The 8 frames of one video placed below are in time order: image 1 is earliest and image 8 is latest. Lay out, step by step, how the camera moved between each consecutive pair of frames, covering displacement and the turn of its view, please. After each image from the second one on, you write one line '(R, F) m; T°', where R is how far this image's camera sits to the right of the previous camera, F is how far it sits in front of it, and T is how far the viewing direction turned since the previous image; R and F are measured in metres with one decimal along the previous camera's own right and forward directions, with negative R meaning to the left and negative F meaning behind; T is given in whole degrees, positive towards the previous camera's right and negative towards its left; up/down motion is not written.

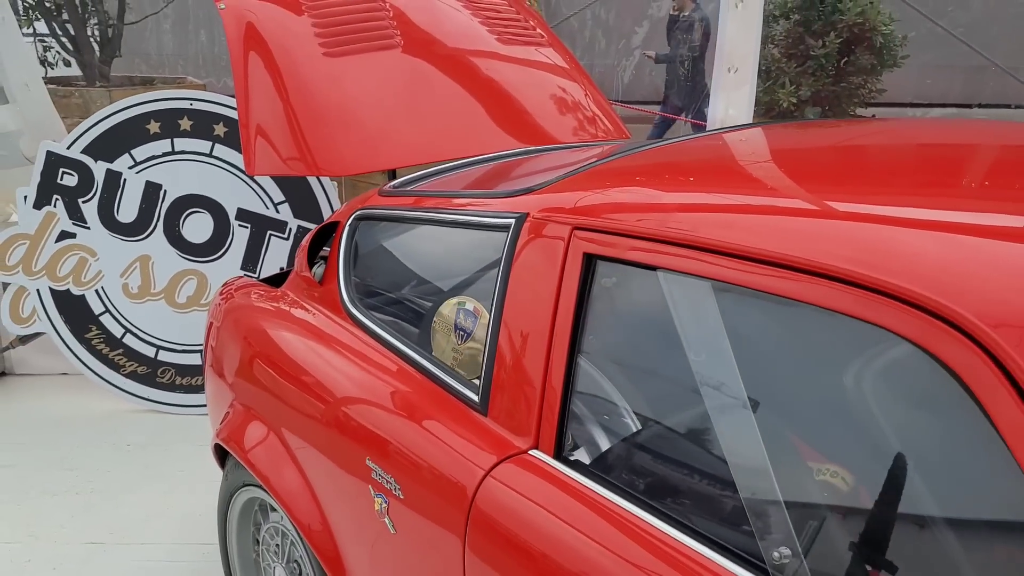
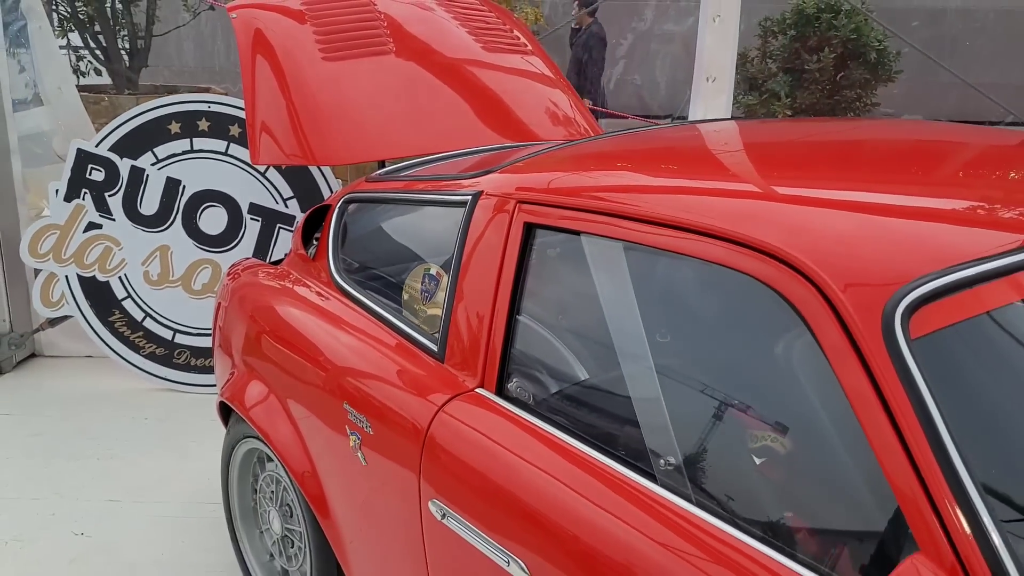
(+0.1, -0.2) m; -1°
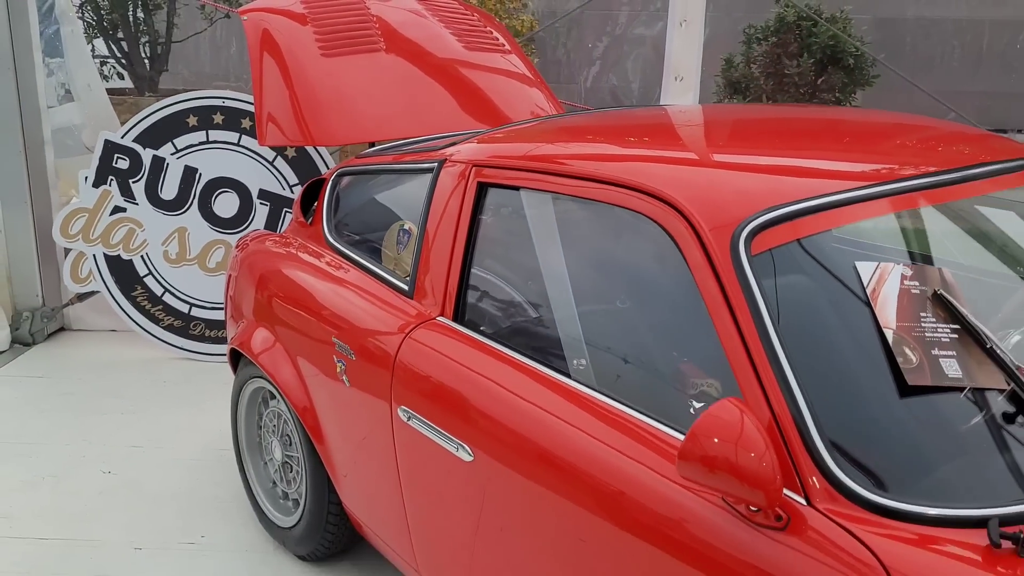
(+0.1, -0.4) m; -1°
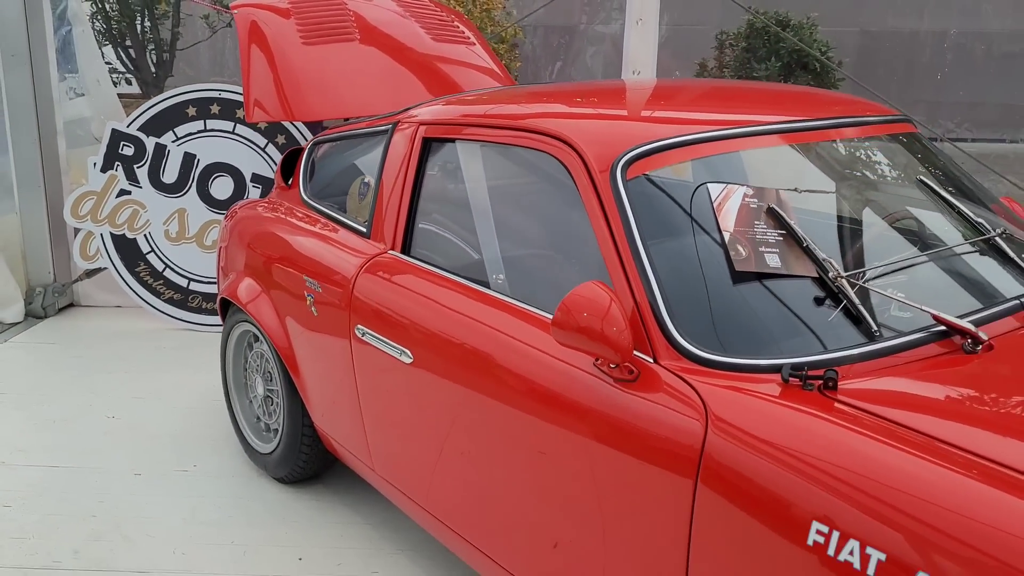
(+0.2, -0.4) m; 0°
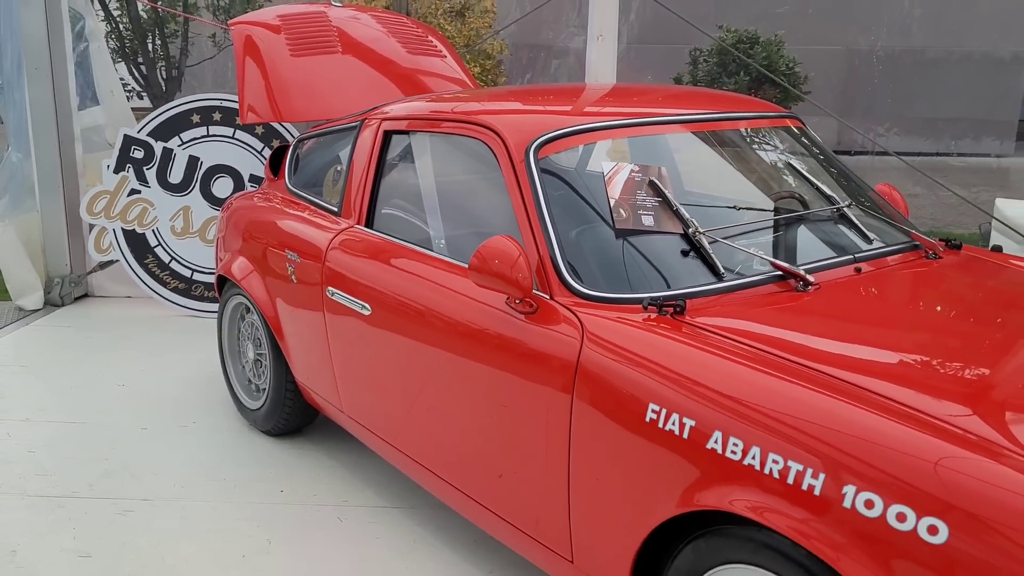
(+0.2, -0.4) m; -1°
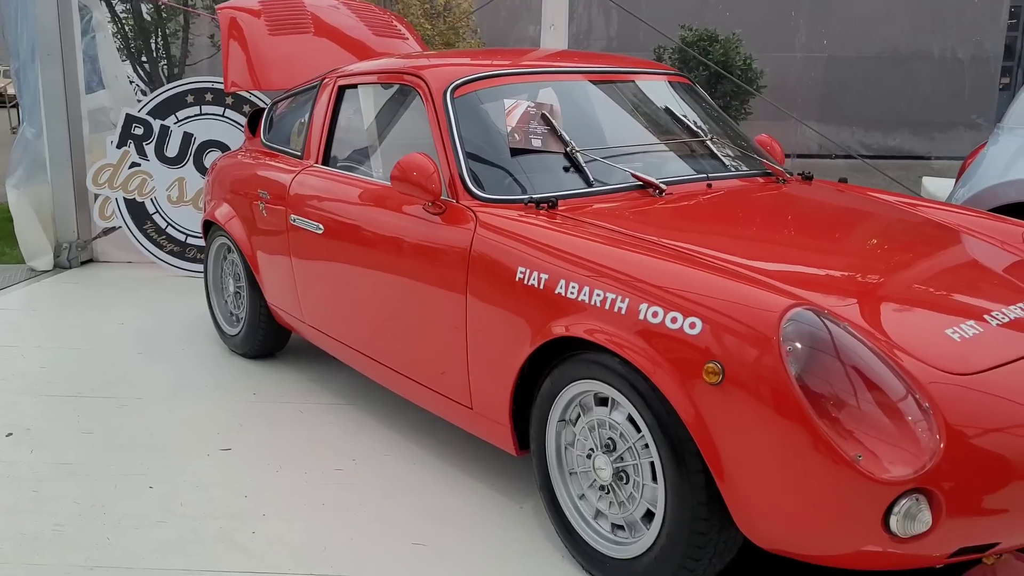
(+0.3, -0.5) m; 0°
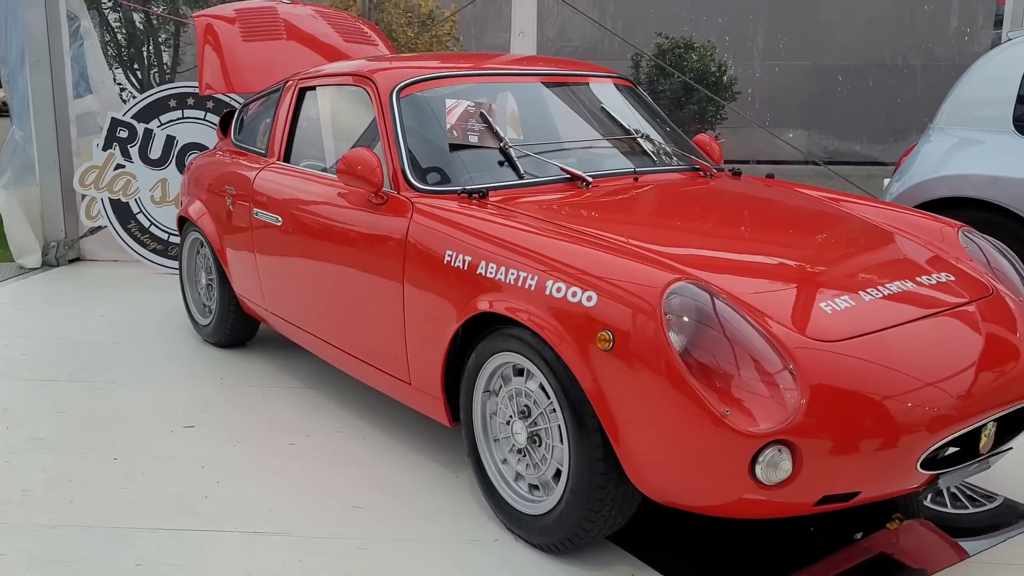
(+0.2, -0.2) m; 0°
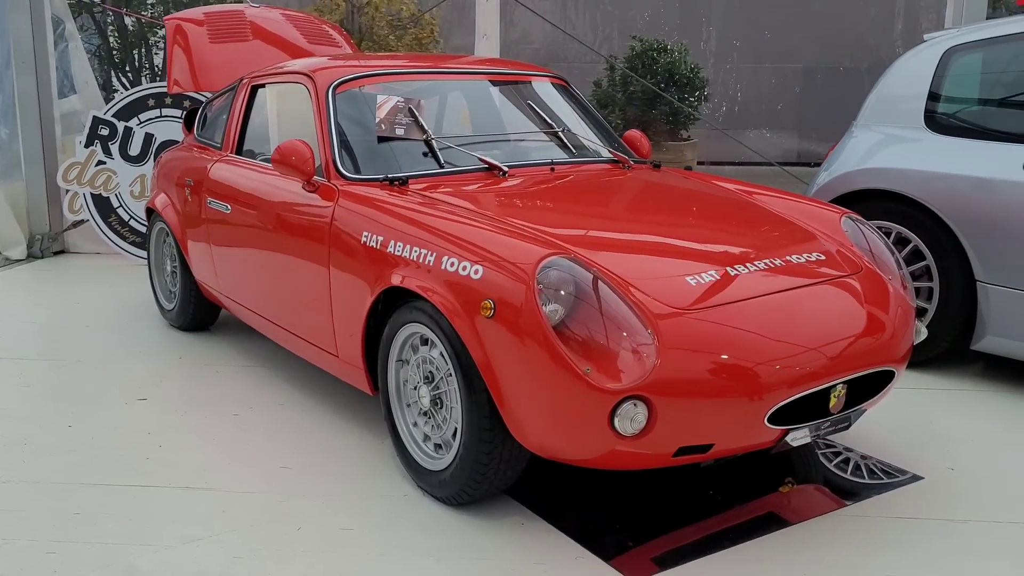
(+0.3, -0.2) m; -1°
